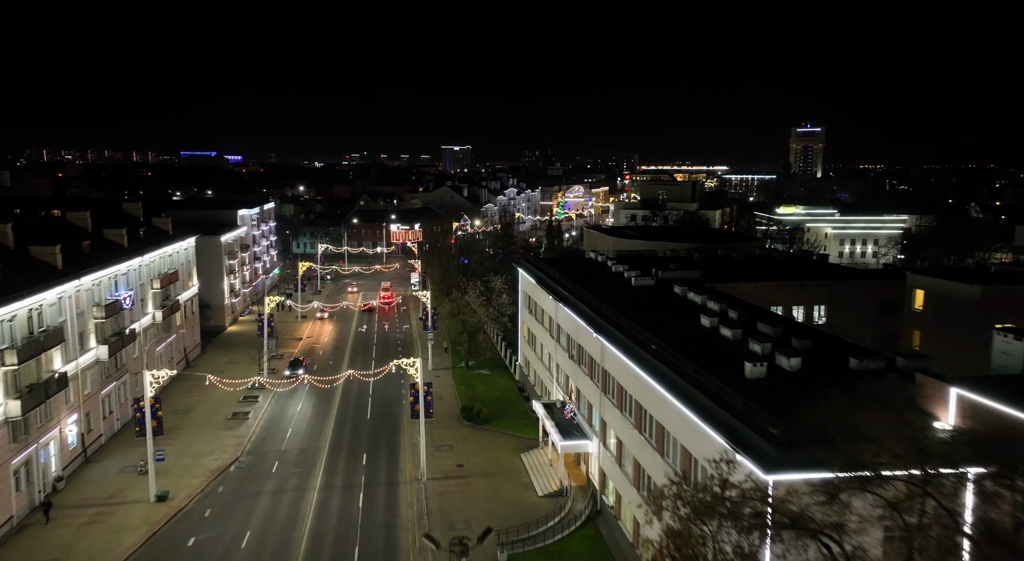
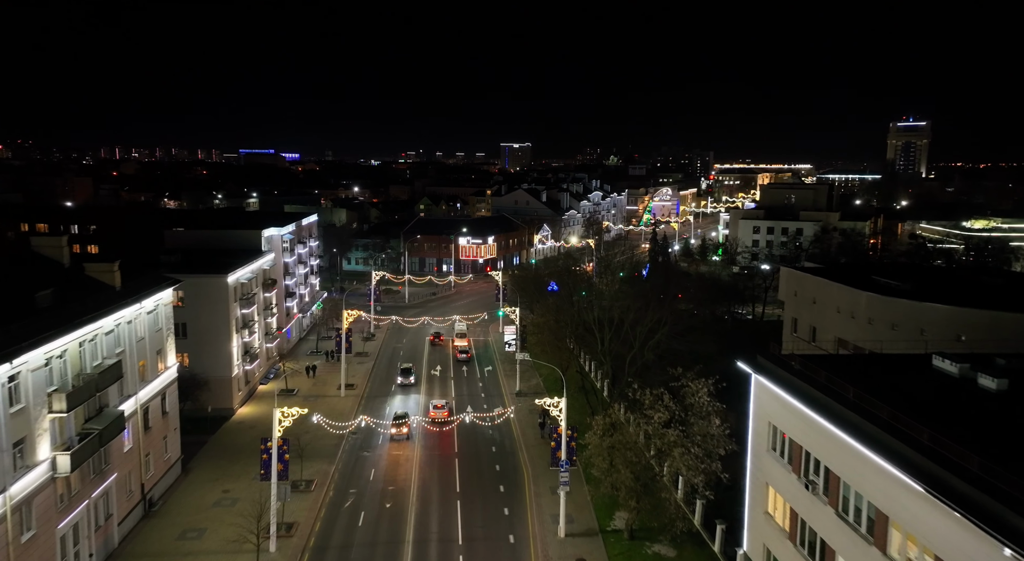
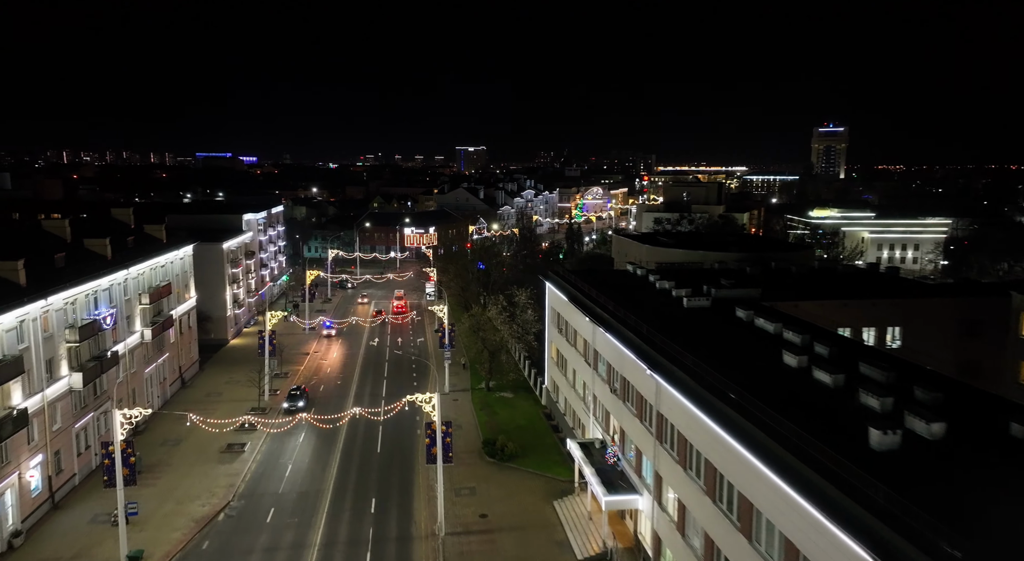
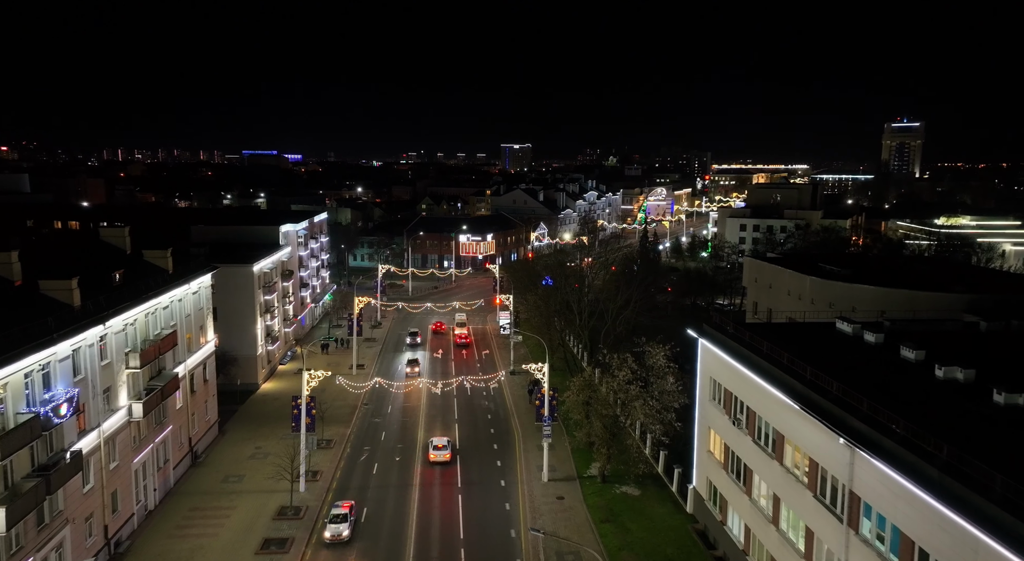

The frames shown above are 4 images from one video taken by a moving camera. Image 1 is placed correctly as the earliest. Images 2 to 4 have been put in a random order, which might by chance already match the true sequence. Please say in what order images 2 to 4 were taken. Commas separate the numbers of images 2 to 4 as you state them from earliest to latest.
3, 4, 2
